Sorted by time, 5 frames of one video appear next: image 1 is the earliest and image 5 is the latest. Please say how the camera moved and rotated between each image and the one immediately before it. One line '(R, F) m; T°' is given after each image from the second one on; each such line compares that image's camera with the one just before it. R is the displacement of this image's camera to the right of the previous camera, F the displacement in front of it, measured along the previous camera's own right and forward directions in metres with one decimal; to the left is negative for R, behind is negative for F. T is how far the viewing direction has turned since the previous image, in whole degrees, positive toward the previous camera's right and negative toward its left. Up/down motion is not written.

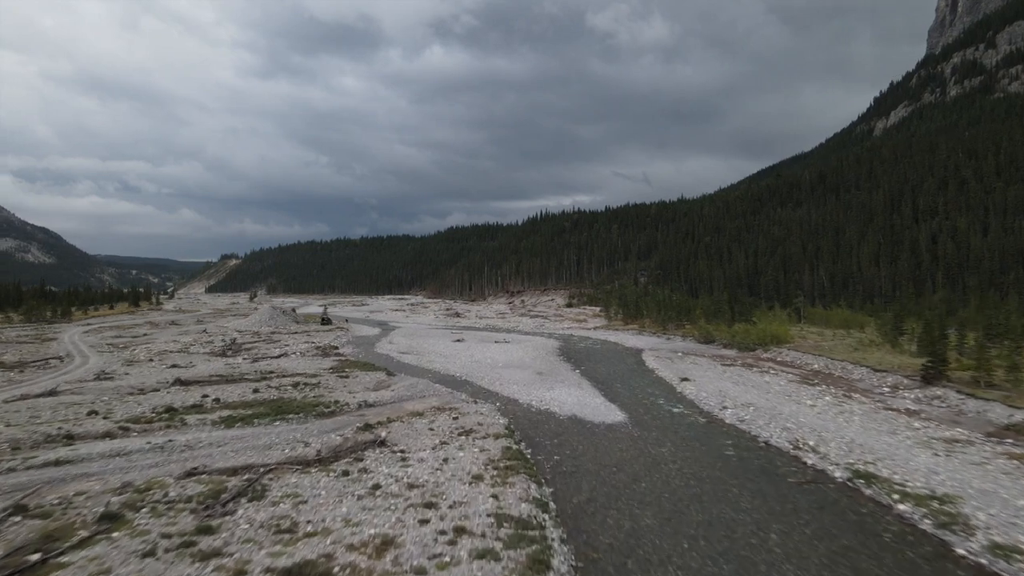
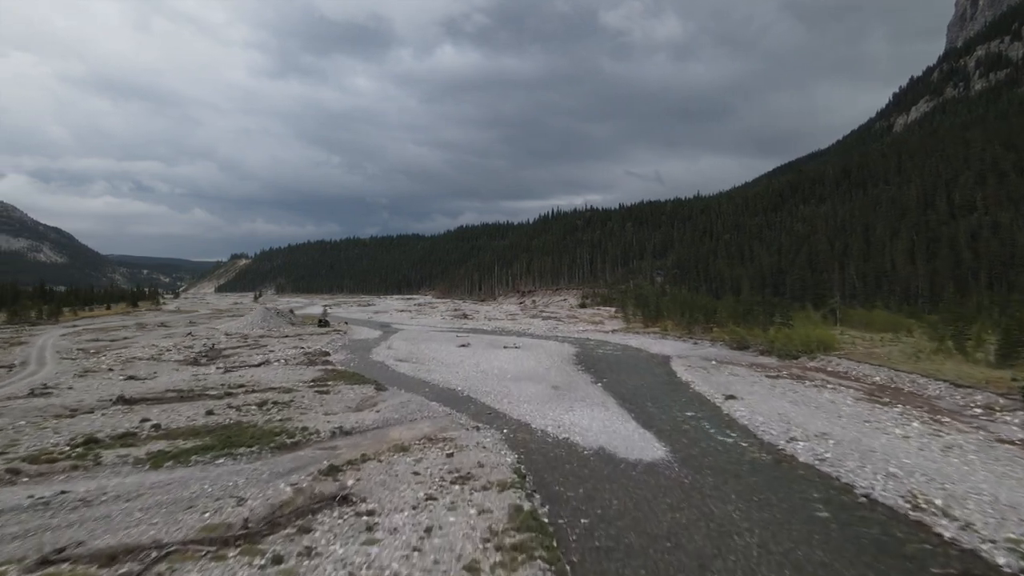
(0.0, +3.4) m; -1°
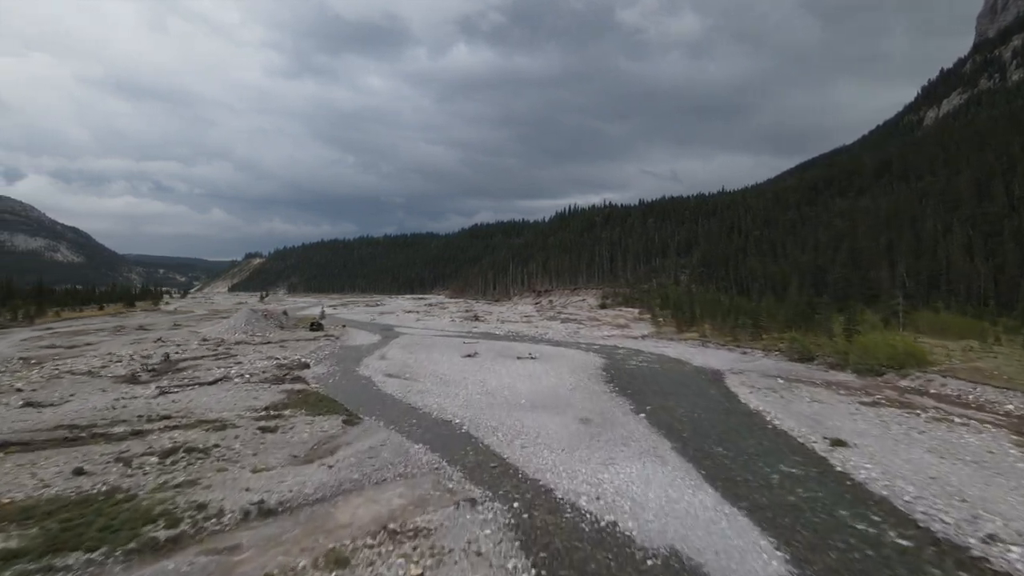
(0.0, +5.0) m; -1°
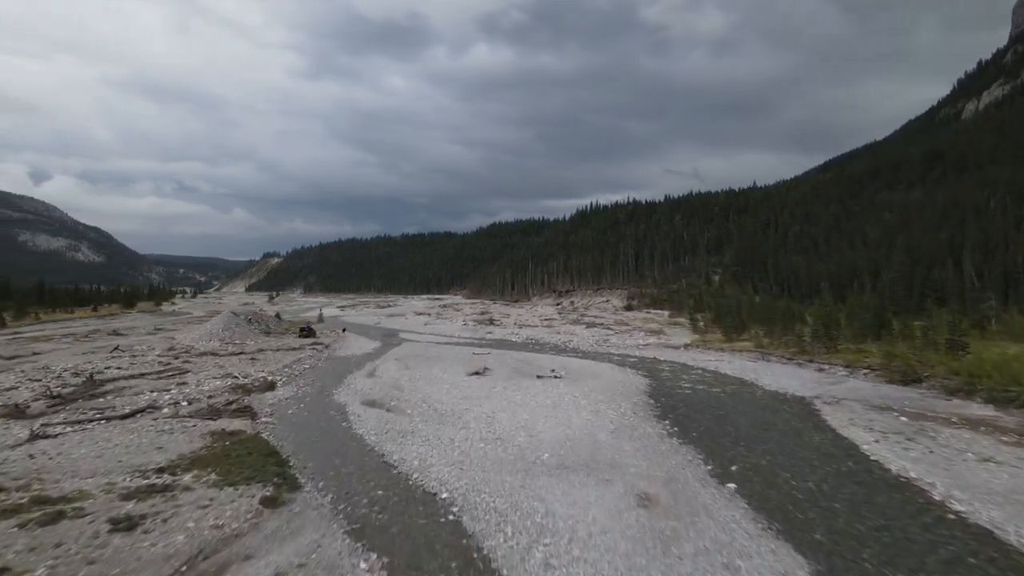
(0.0, +5.4) m; -2°
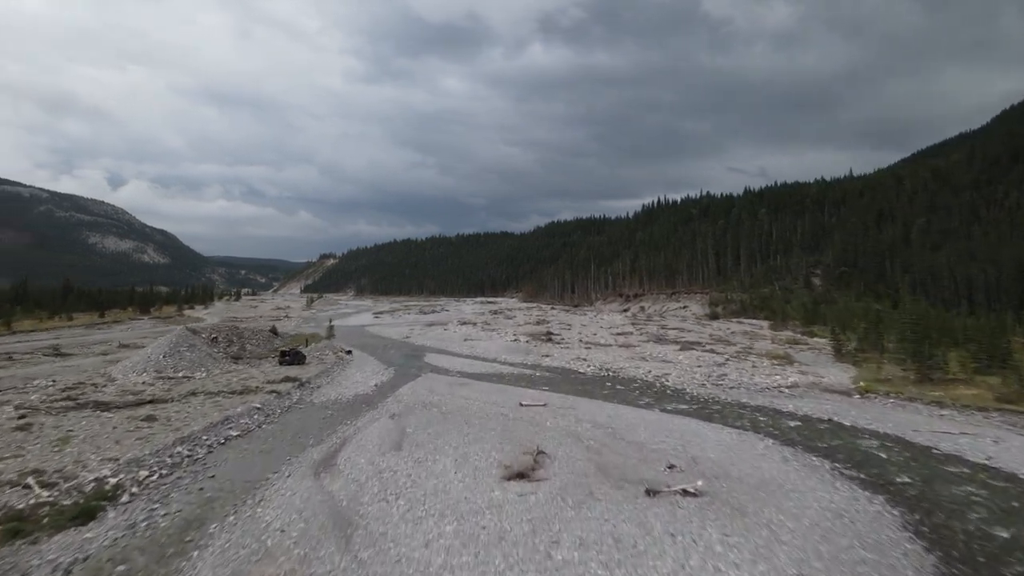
(-0.3, +10.9) m; -5°
